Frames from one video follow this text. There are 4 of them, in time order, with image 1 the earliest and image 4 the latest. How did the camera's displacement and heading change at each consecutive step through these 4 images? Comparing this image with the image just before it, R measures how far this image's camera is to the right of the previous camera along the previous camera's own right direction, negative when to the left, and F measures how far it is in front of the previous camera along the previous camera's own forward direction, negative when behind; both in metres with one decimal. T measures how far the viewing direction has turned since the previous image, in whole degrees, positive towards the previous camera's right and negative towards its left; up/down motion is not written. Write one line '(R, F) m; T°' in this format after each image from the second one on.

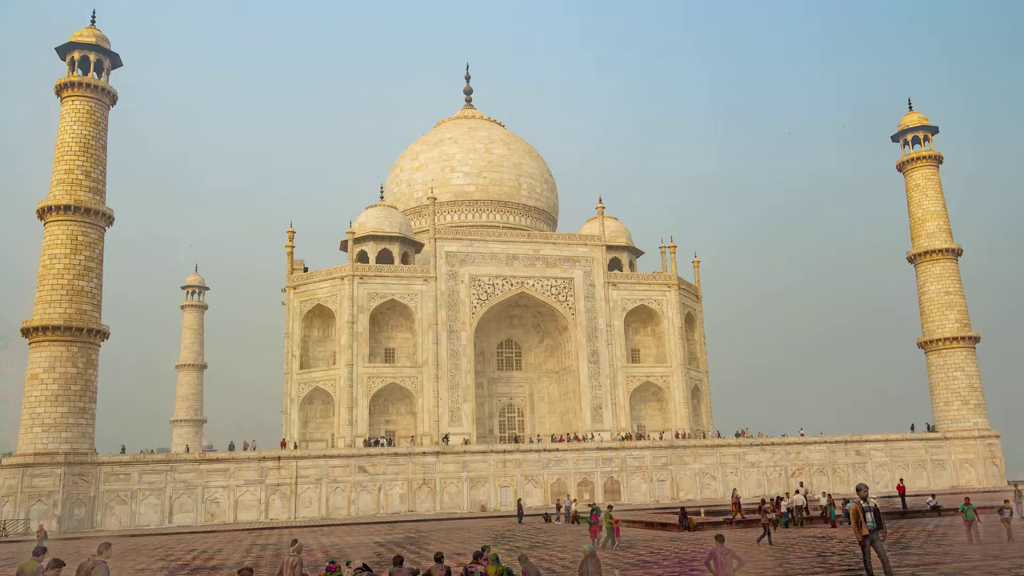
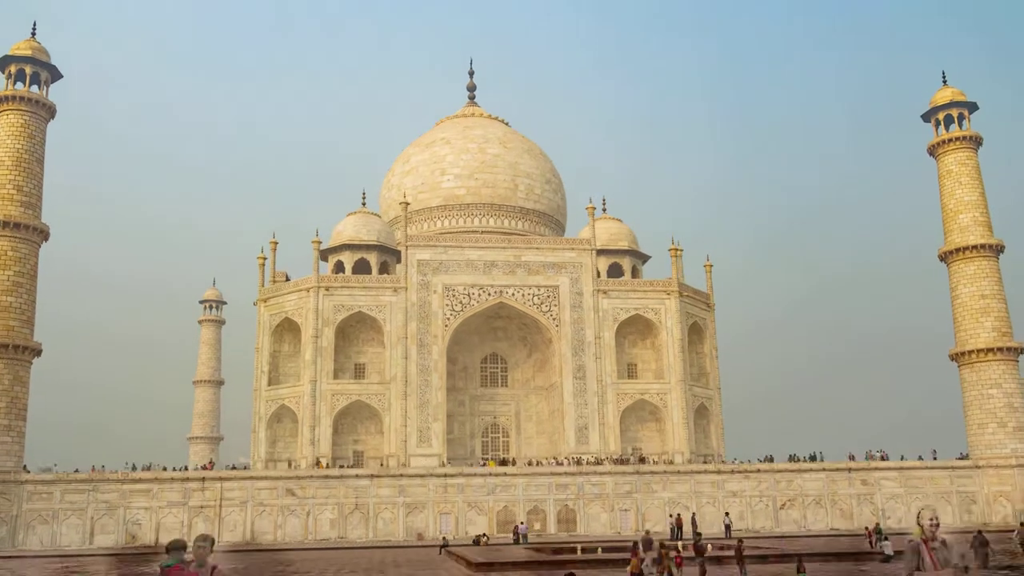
(+4.3, +2.2) m; -8°
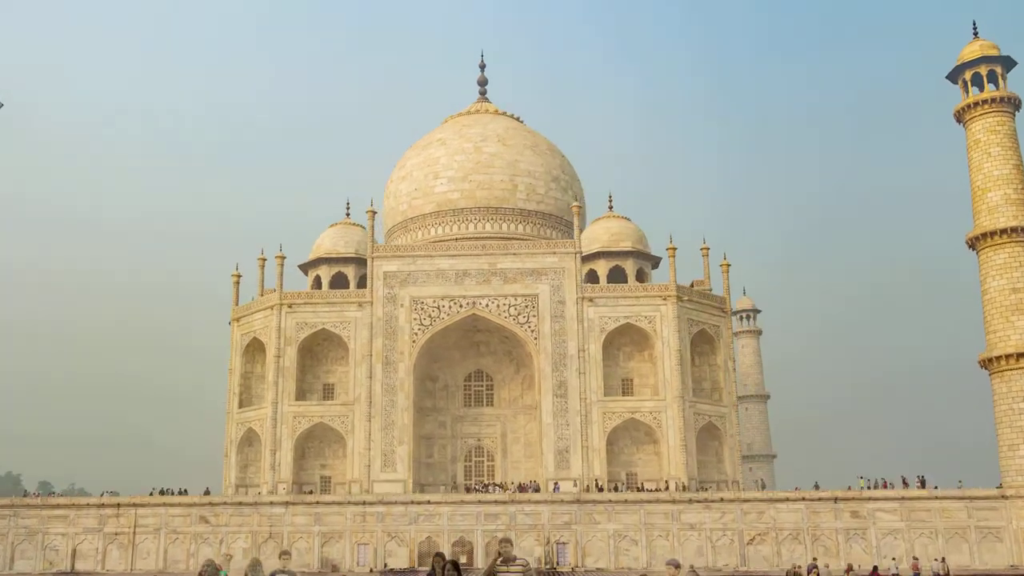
(+5.1, +2.5) m; -11°
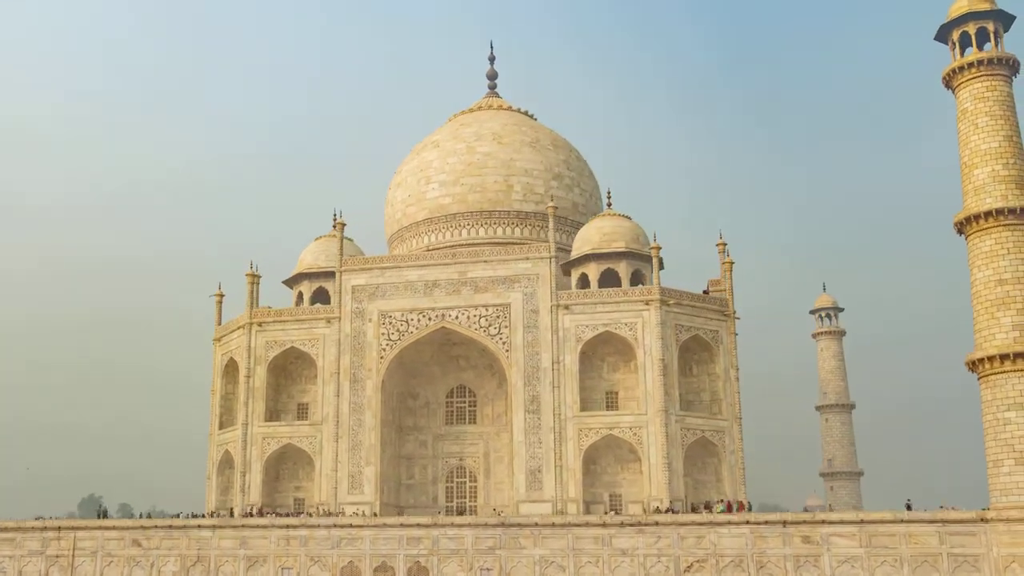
(+4.2, +1.5) m; -9°
